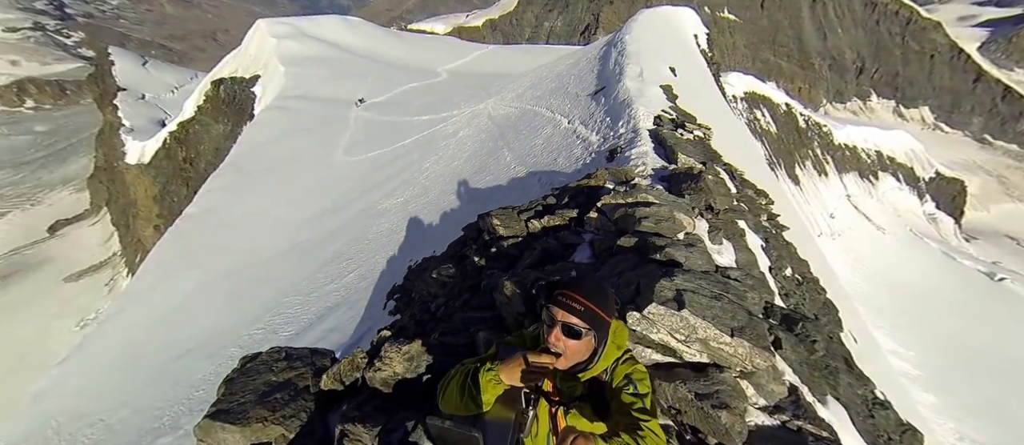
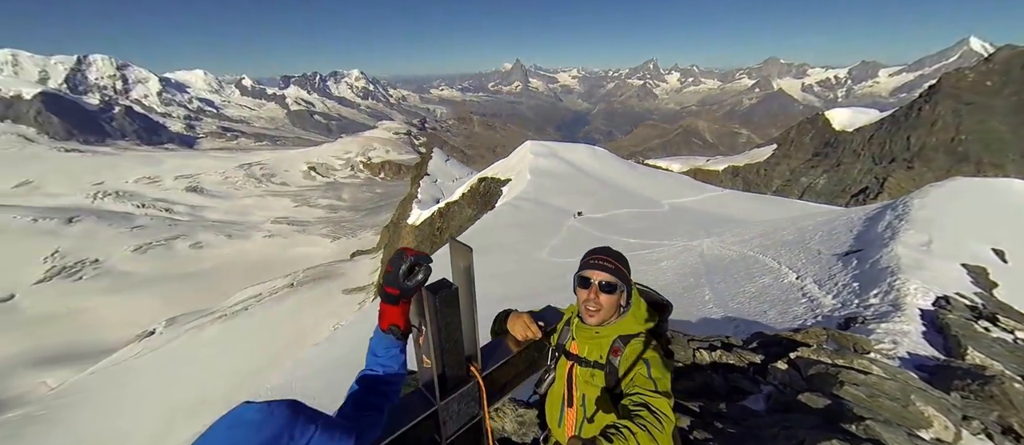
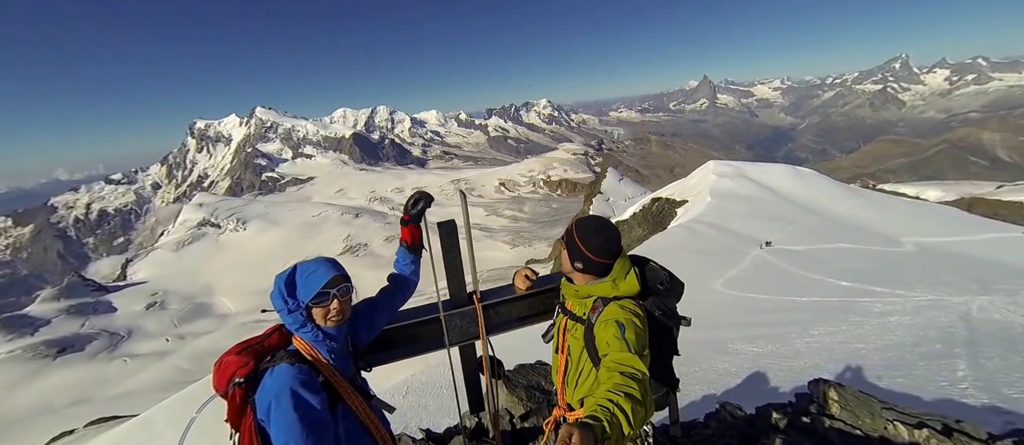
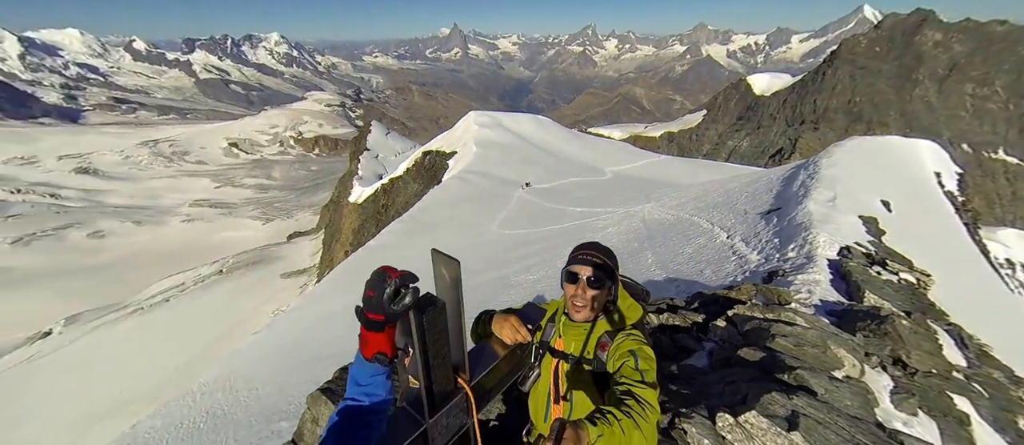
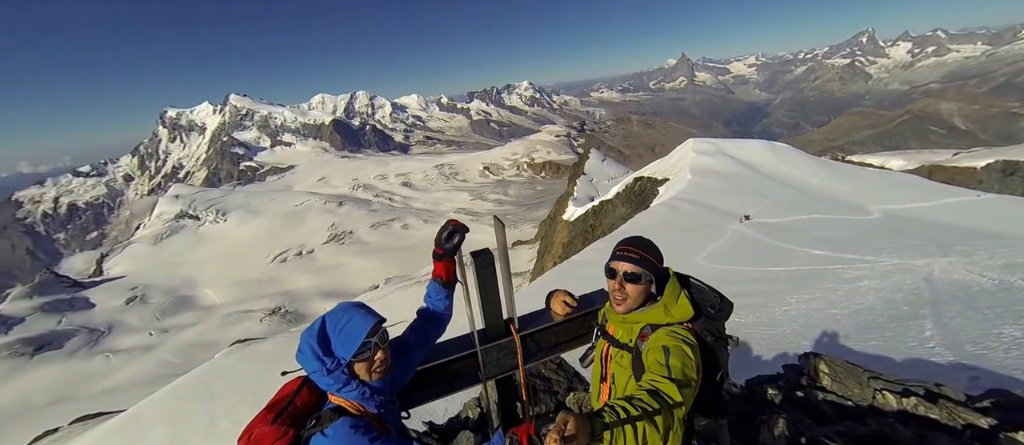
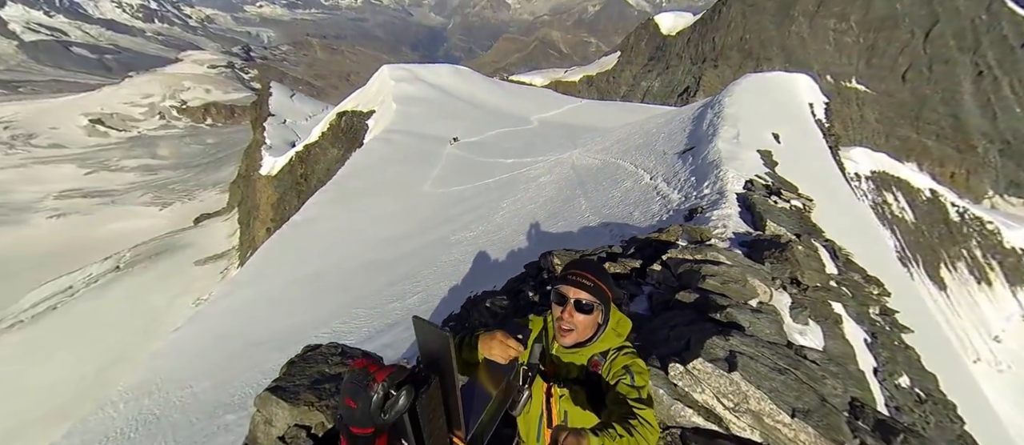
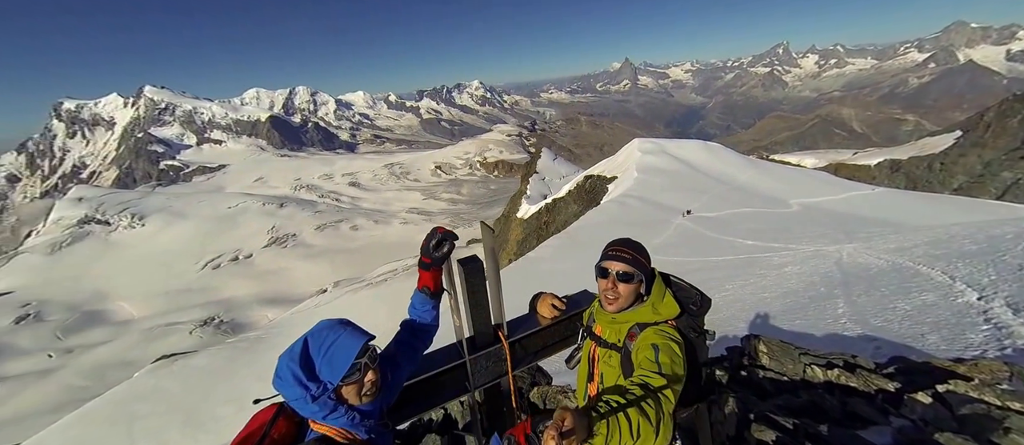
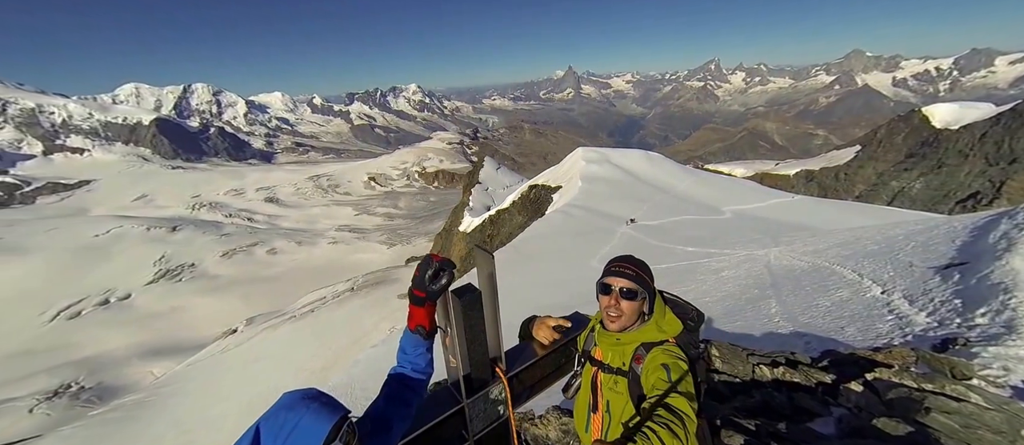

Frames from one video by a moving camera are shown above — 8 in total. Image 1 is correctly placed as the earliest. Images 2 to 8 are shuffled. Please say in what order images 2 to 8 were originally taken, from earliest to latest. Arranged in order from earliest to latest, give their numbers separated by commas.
6, 4, 2, 8, 7, 5, 3
